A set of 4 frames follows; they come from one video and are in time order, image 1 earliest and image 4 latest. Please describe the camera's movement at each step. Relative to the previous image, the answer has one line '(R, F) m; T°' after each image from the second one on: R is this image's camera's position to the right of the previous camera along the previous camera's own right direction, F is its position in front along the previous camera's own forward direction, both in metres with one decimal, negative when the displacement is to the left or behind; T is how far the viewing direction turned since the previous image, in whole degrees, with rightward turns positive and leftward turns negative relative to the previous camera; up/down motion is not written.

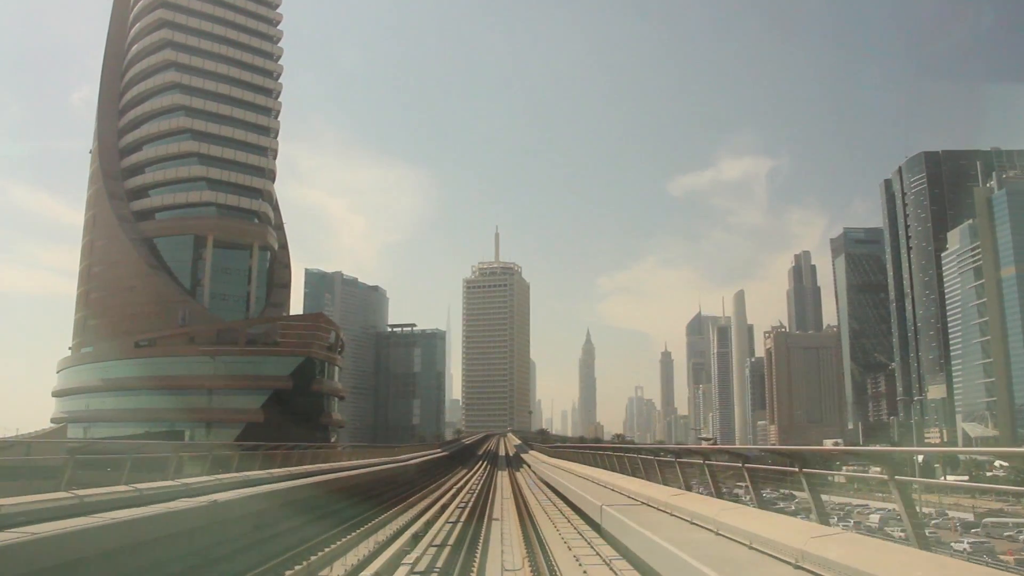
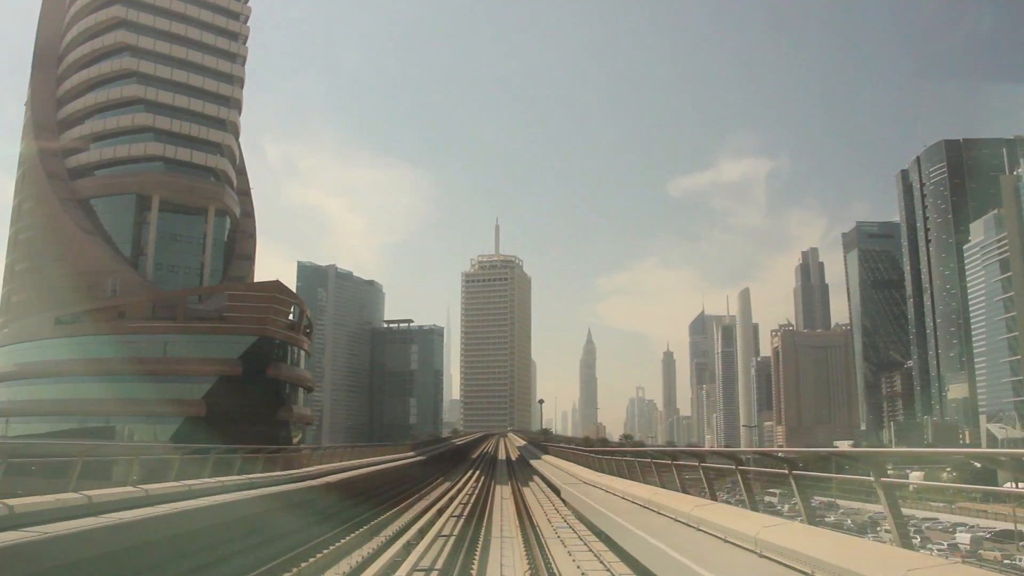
(0.0, +1.5) m; 0°
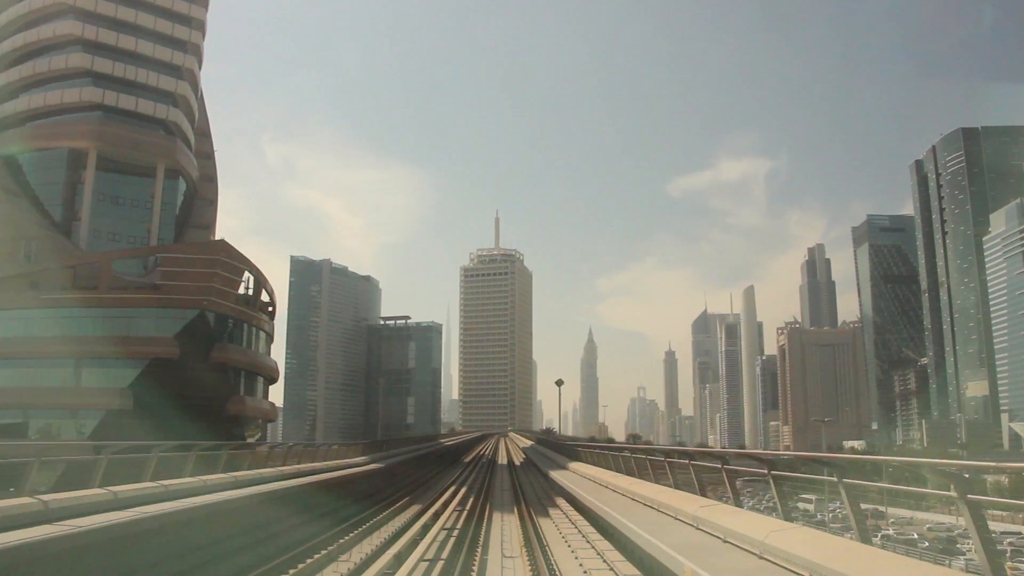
(0.0, +1.2) m; 0°
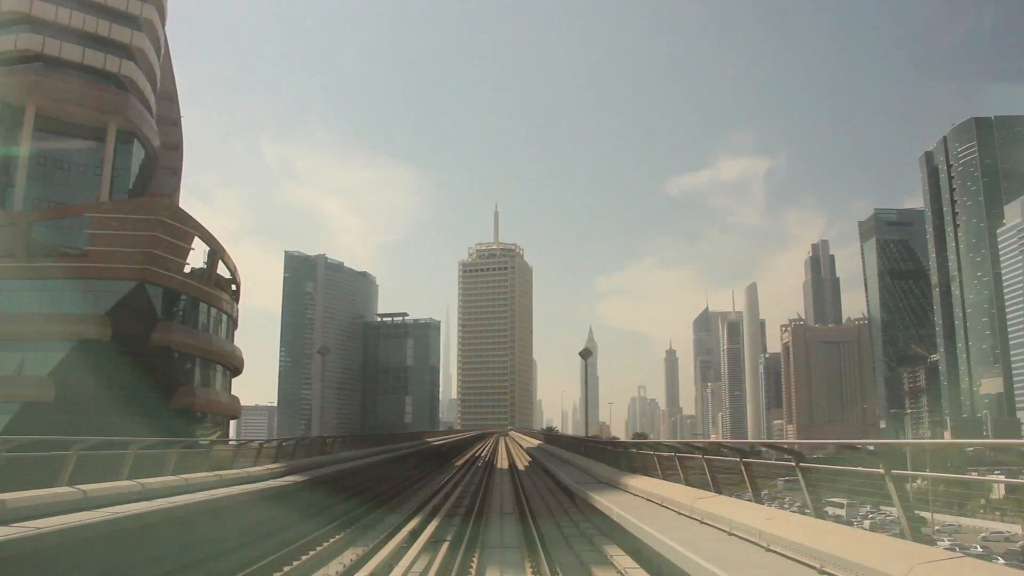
(0.0, +0.9) m; 0°
